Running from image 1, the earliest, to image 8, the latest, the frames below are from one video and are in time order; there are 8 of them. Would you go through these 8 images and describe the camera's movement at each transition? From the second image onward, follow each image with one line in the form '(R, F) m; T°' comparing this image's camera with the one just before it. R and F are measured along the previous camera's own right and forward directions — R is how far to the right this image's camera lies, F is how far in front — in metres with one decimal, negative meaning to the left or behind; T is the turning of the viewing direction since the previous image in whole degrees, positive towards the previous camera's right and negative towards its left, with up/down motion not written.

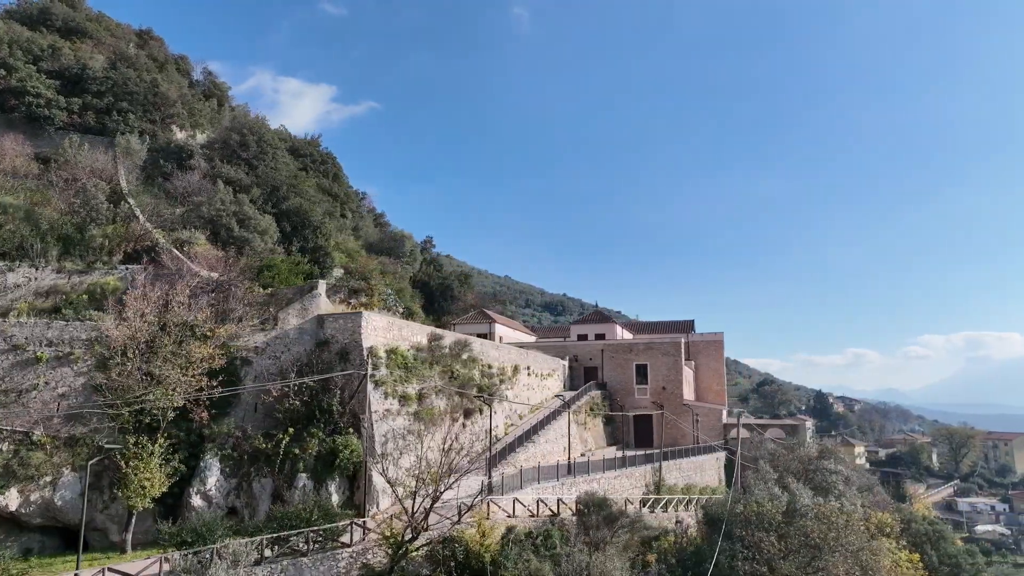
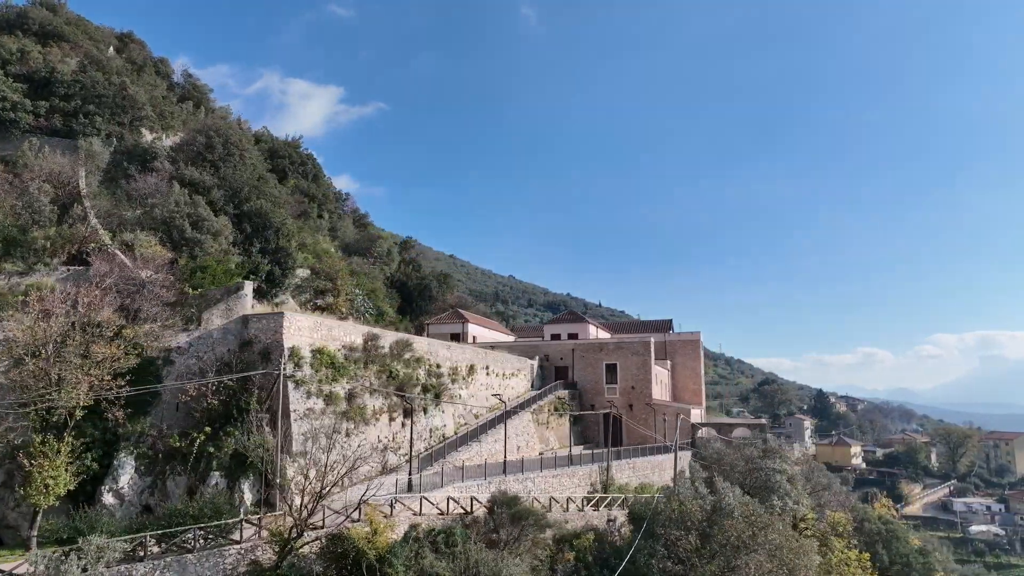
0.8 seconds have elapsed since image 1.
(+1.9, -0.1) m; -1°
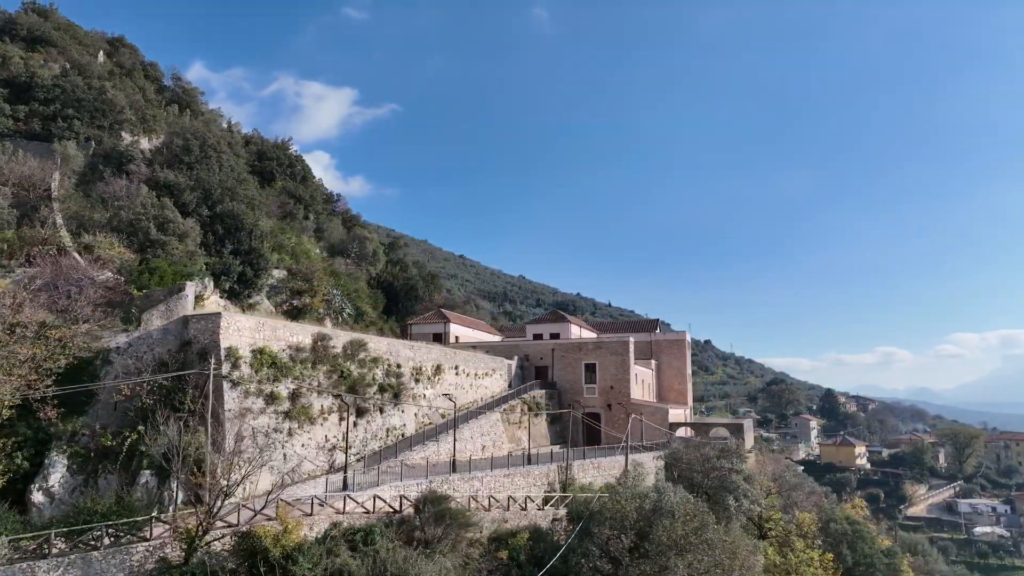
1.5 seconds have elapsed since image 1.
(+1.7, 0.0) m; -1°
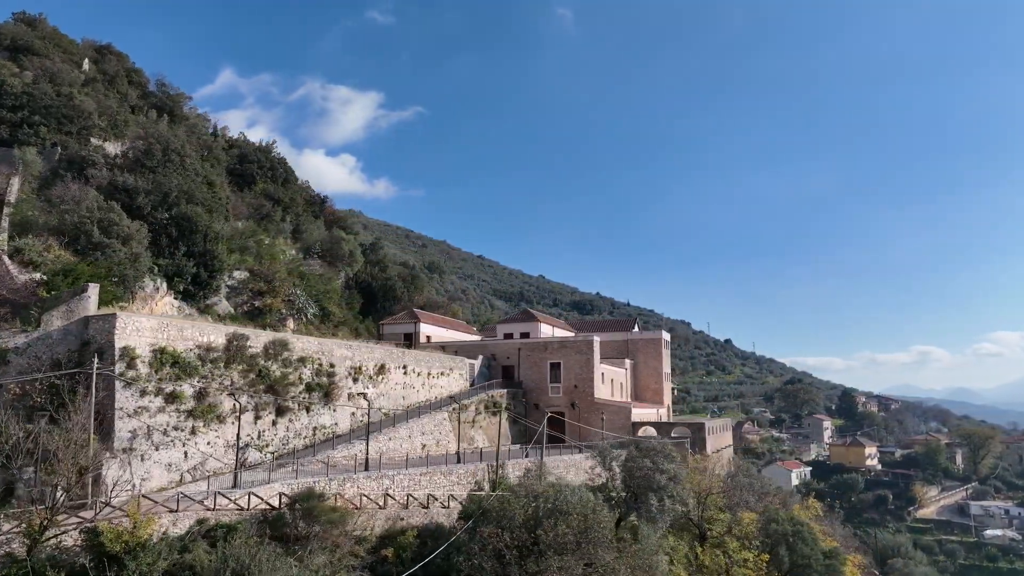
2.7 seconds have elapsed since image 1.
(+3.0, +0.1) m; -2°
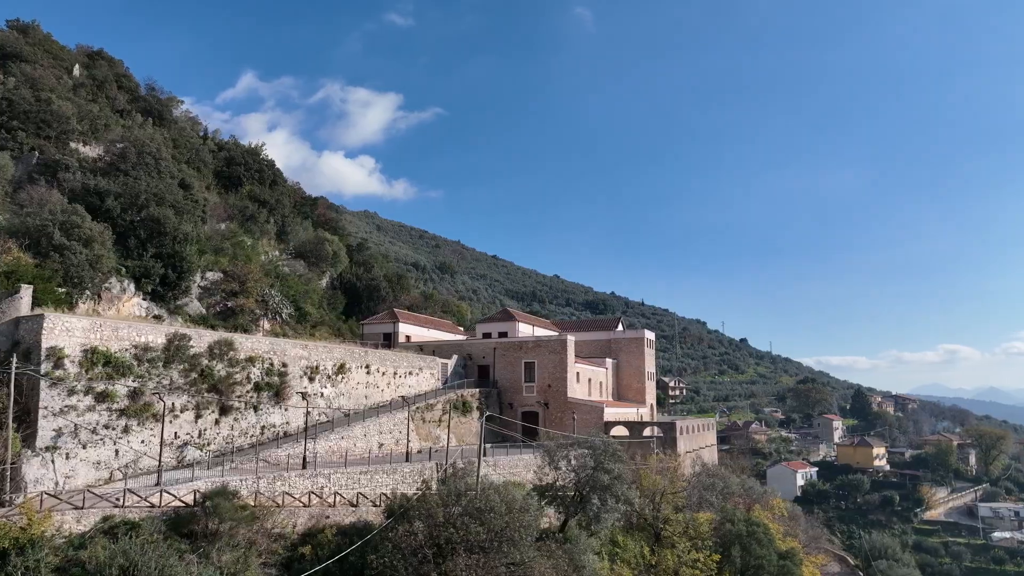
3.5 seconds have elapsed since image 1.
(+2.2, 0.0) m; -2°
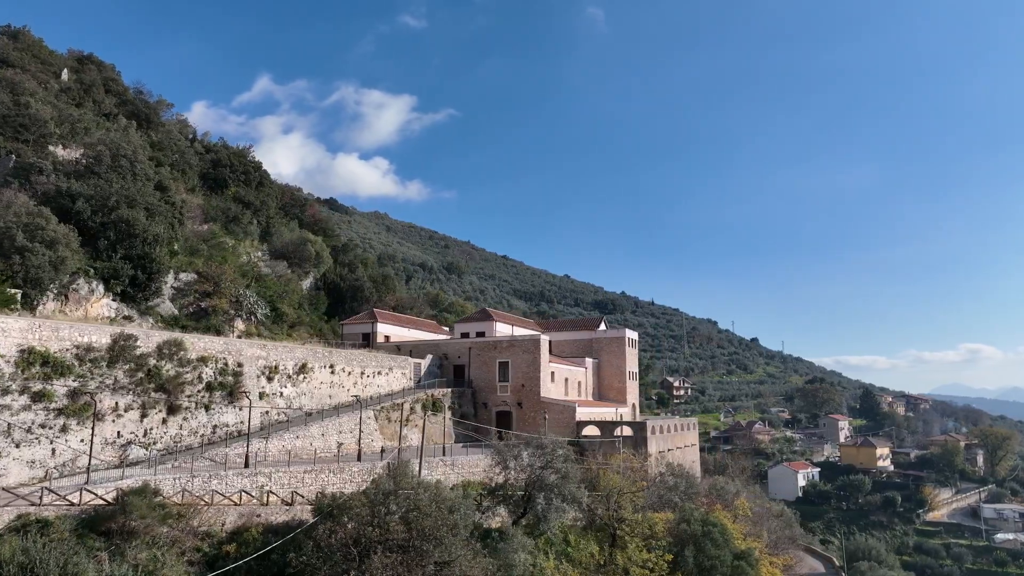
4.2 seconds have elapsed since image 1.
(+1.9, 0.0) m; -1°
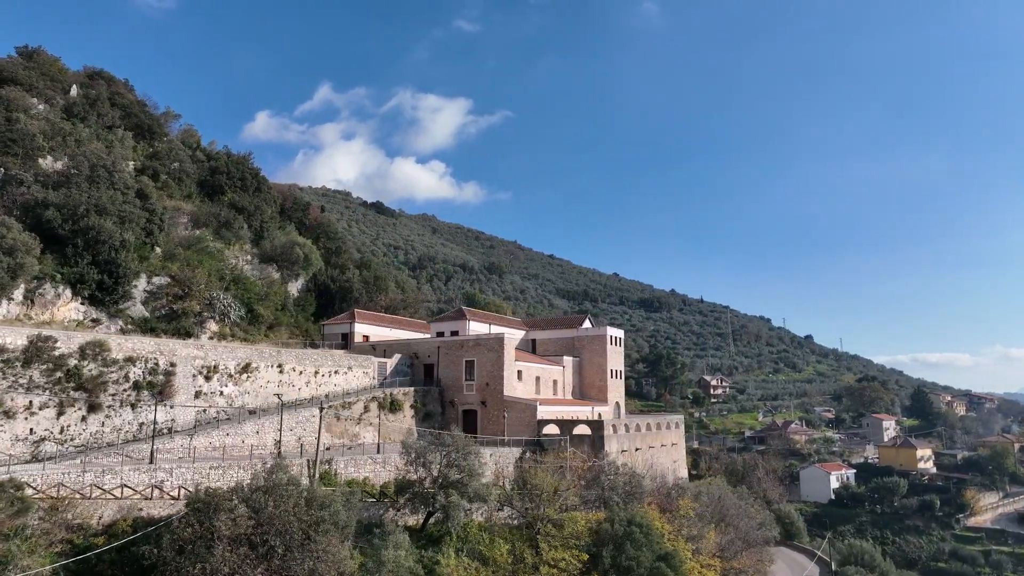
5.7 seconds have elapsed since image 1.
(+4.4, +0.3) m; -5°
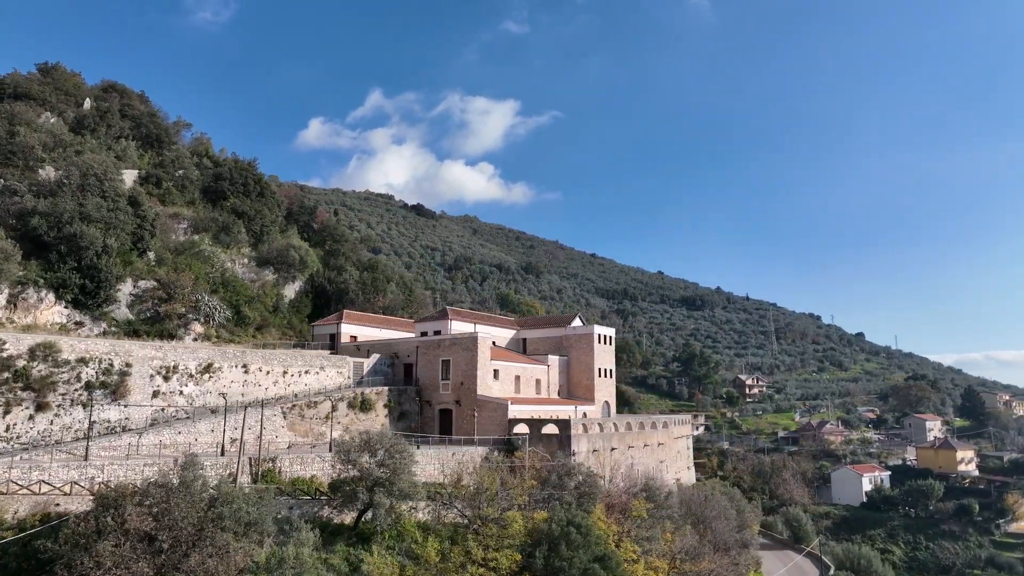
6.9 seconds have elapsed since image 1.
(+3.6, +0.3) m; -4°
